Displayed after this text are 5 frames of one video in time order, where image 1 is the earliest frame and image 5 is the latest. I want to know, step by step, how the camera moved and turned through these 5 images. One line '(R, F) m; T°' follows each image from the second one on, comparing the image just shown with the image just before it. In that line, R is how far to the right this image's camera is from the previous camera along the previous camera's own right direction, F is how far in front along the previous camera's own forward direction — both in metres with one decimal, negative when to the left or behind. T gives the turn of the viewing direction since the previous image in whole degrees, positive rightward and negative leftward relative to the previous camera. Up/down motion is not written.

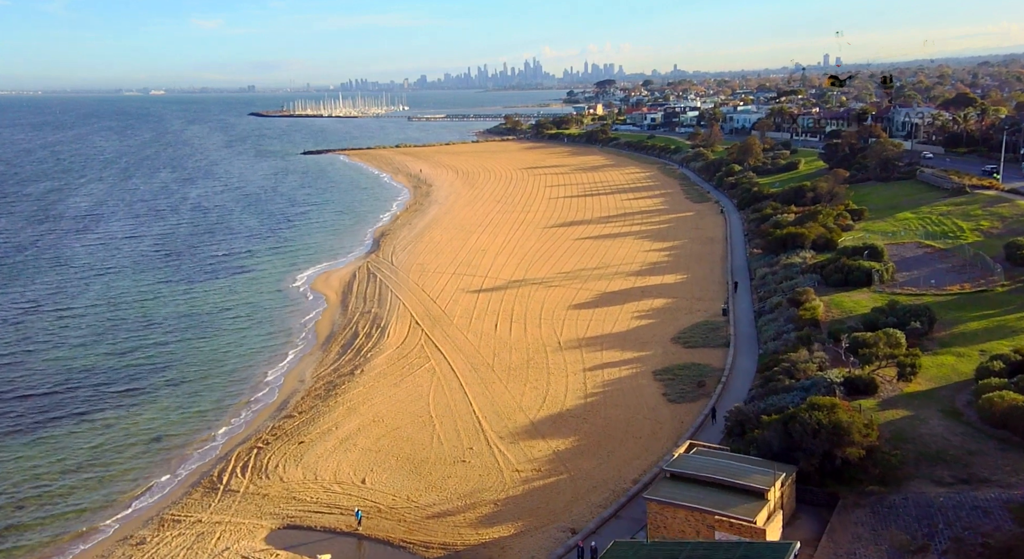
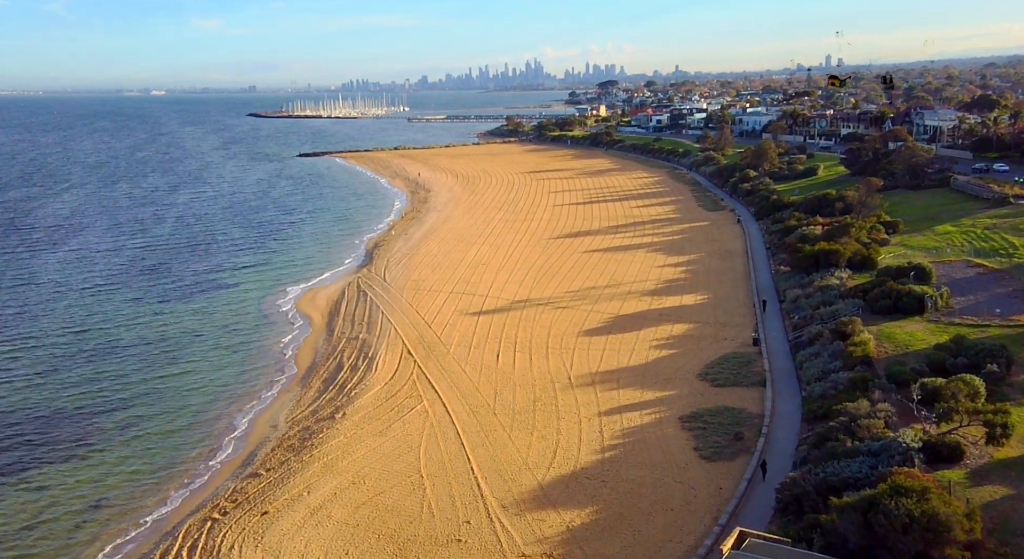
(-0.1, +2.9) m; 0°
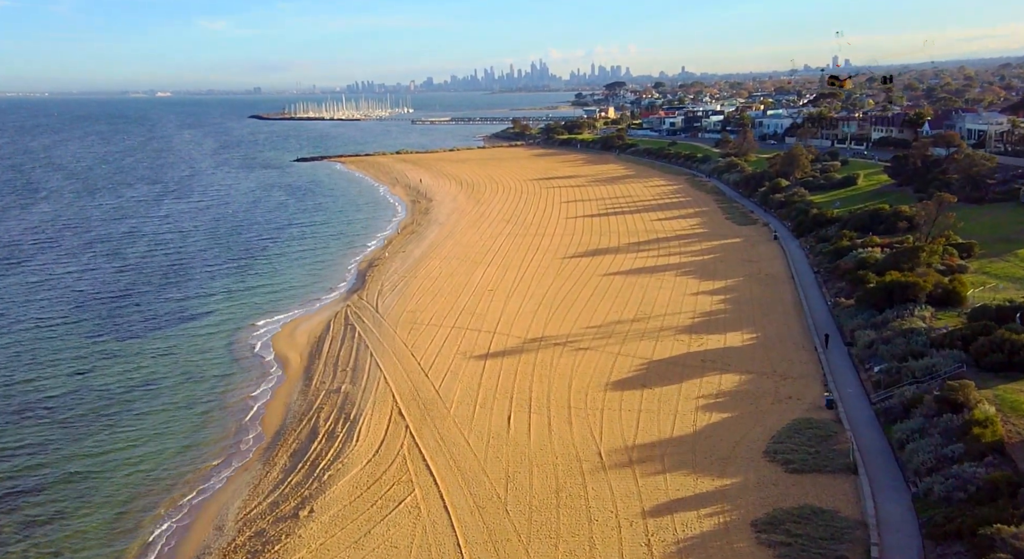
(-0.2, +4.4) m; 0°
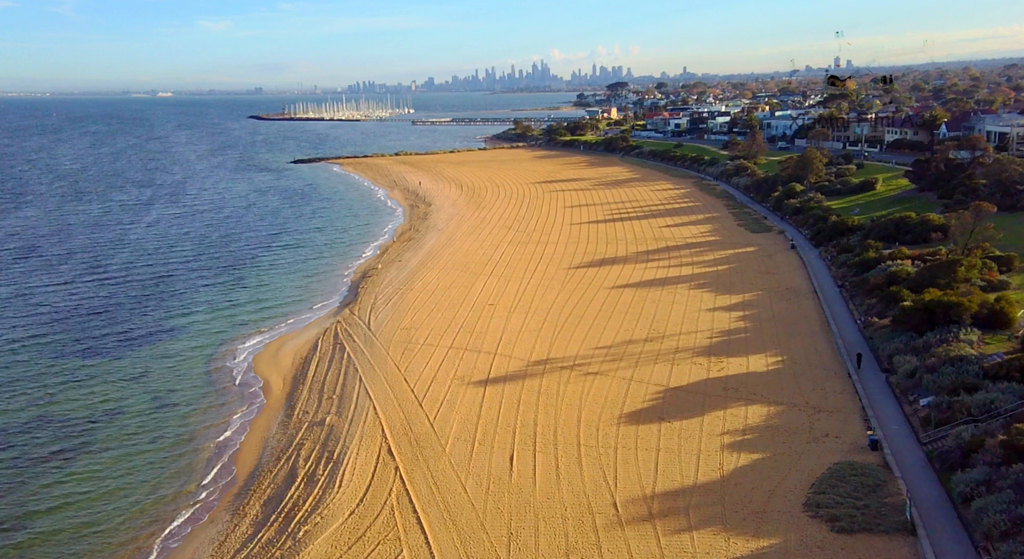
(0.0, +2.1) m; 0°
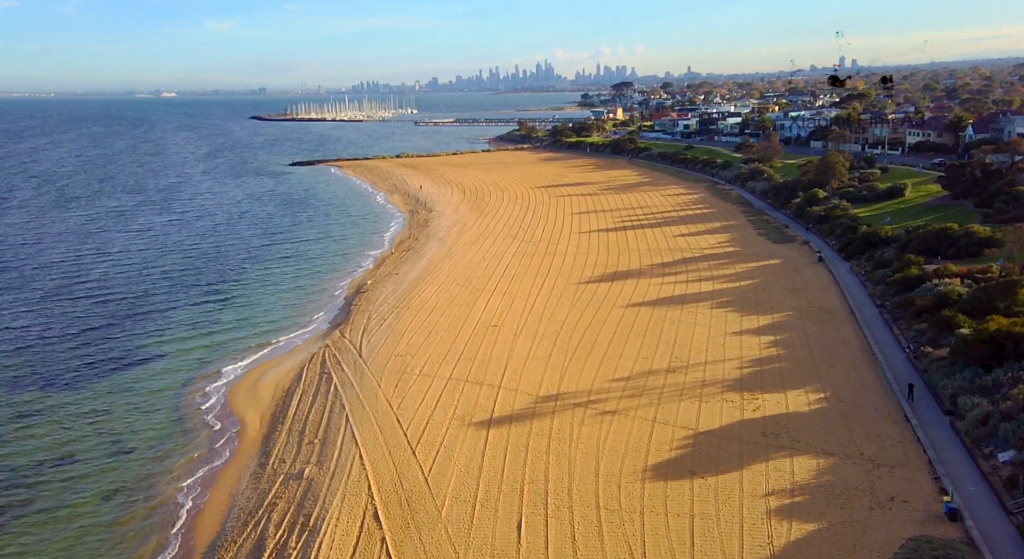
(-0.1, +2.6) m; 0°
